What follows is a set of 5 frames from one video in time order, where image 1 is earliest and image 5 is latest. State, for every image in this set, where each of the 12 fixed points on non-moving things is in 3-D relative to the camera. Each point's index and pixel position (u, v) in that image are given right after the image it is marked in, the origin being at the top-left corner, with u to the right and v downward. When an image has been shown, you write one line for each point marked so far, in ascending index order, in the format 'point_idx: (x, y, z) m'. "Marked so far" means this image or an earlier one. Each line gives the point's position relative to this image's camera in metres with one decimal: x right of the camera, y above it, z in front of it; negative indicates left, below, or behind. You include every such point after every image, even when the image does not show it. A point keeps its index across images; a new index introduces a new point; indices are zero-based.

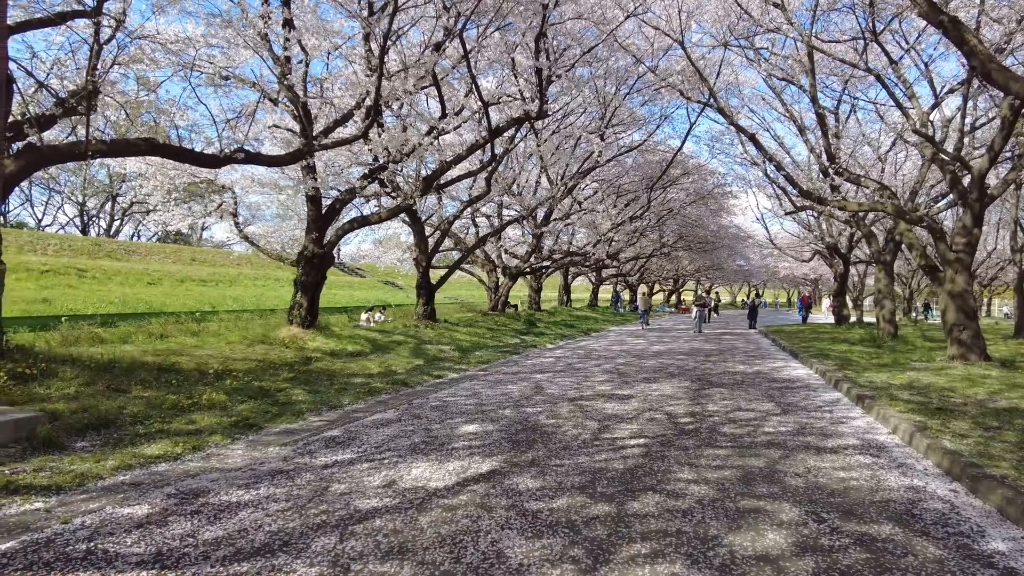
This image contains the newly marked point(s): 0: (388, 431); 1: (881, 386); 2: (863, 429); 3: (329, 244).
0: (-1.1, -1.3, +5.9) m
1: (+4.7, -1.3, +8.2) m
2: (+3.3, -1.3, +6.0) m
3: (-3.4, +0.8, +12.2) m
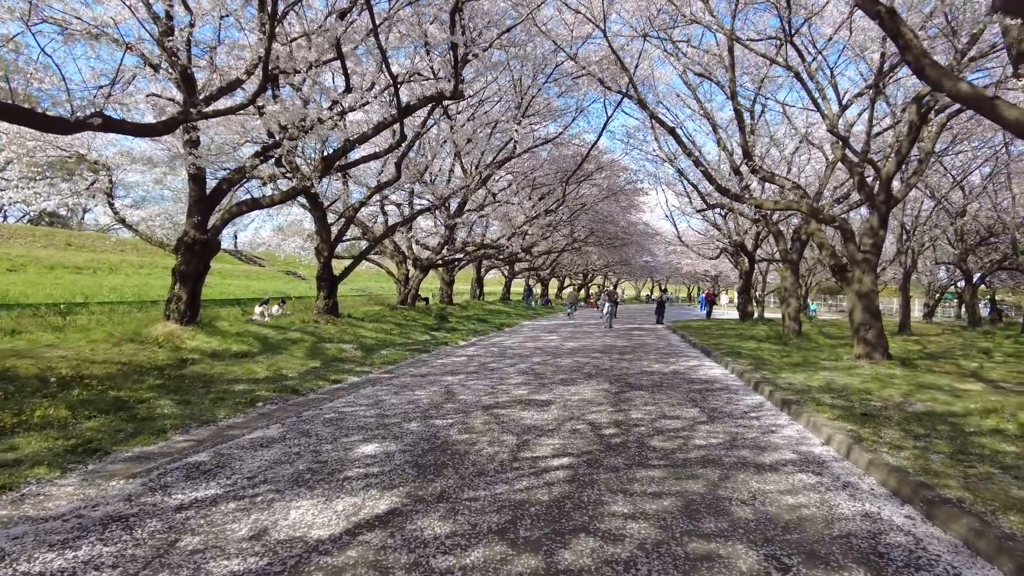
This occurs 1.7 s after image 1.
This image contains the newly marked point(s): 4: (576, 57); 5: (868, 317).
0: (-1.9, -1.3, +4.9) m
1: (+3.6, -1.3, +8.0) m
2: (+2.5, -1.3, +5.7) m
3: (-5.0, +1.0, +10.8) m
4: (+1.5, +5.3, +14.9) m
5: (+6.3, -0.5, +11.4) m
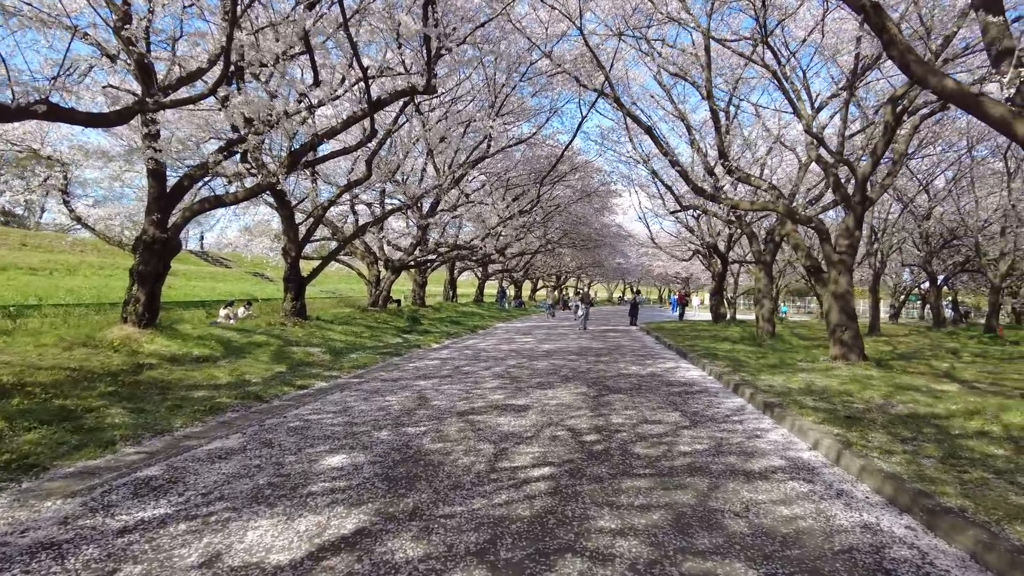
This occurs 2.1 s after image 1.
0: (-2.0, -1.3, +4.6) m
1: (+3.3, -1.3, +7.9) m
2: (+2.3, -1.3, +5.5) m
3: (-5.4, +0.9, +10.3) m
4: (+0.9, +5.3, +14.7) m
5: (+5.8, -0.5, +11.3) m
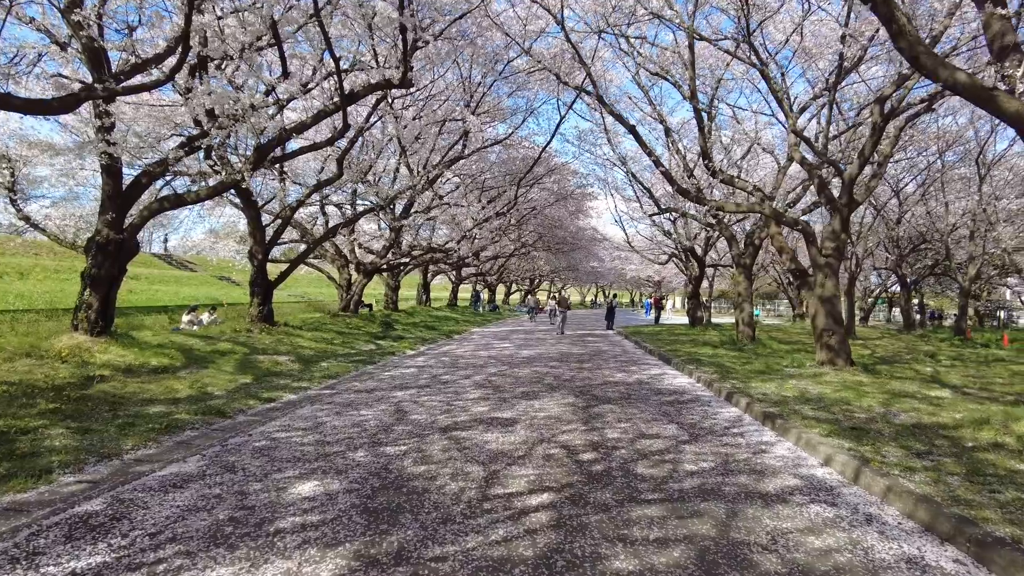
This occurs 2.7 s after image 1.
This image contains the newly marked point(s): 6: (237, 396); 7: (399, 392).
0: (-2.0, -1.3, +4.0) m
1: (+3.1, -1.3, +7.6) m
2: (+2.2, -1.4, +5.1) m
3: (-5.7, +0.9, +9.6) m
4: (+0.4, +5.2, +14.2) m
5: (+5.5, -0.6, +11.1) m
6: (-3.1, -1.2, +7.4) m
7: (-1.4, -1.3, +8.3) m
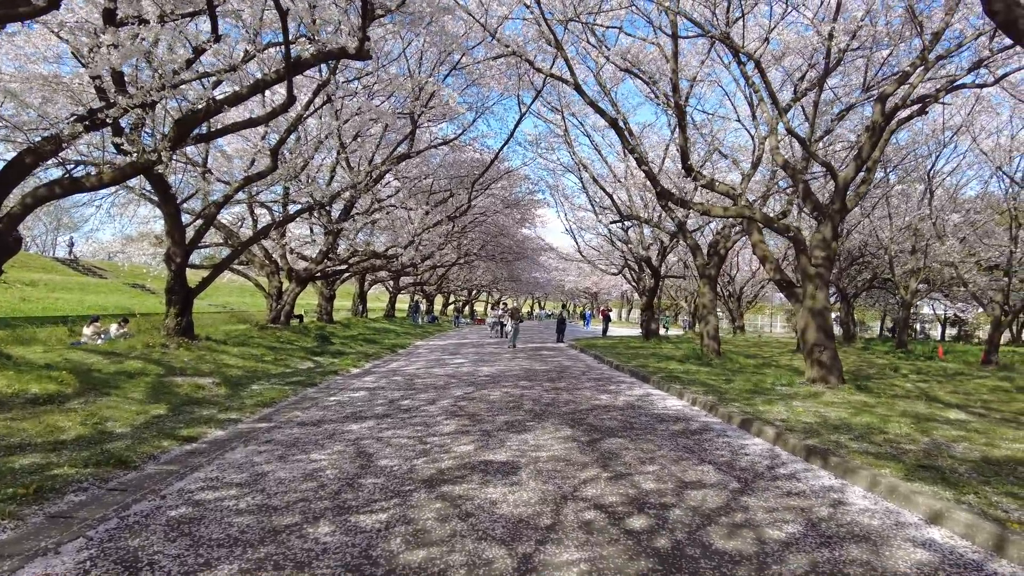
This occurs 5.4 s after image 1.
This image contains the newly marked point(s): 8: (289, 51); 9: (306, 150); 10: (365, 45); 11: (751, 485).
0: (-1.8, -1.3, +2.4) m
1: (+3.0, -1.4, +6.5) m
2: (+2.4, -1.4, +4.0) m
3: (-6.0, +0.8, +7.7) m
4: (-0.4, +5.0, +13.0) m
5: (+4.9, -0.8, +10.3) m
6: (-3.2, -1.3, +5.7) m
7: (-1.6, -1.4, +6.8) m
8: (-2.8, +3.0, +8.1) m
9: (-4.9, +3.3, +15.7) m
10: (-1.8, +3.0, +8.0) m
11: (+1.8, -1.4, +4.7) m
